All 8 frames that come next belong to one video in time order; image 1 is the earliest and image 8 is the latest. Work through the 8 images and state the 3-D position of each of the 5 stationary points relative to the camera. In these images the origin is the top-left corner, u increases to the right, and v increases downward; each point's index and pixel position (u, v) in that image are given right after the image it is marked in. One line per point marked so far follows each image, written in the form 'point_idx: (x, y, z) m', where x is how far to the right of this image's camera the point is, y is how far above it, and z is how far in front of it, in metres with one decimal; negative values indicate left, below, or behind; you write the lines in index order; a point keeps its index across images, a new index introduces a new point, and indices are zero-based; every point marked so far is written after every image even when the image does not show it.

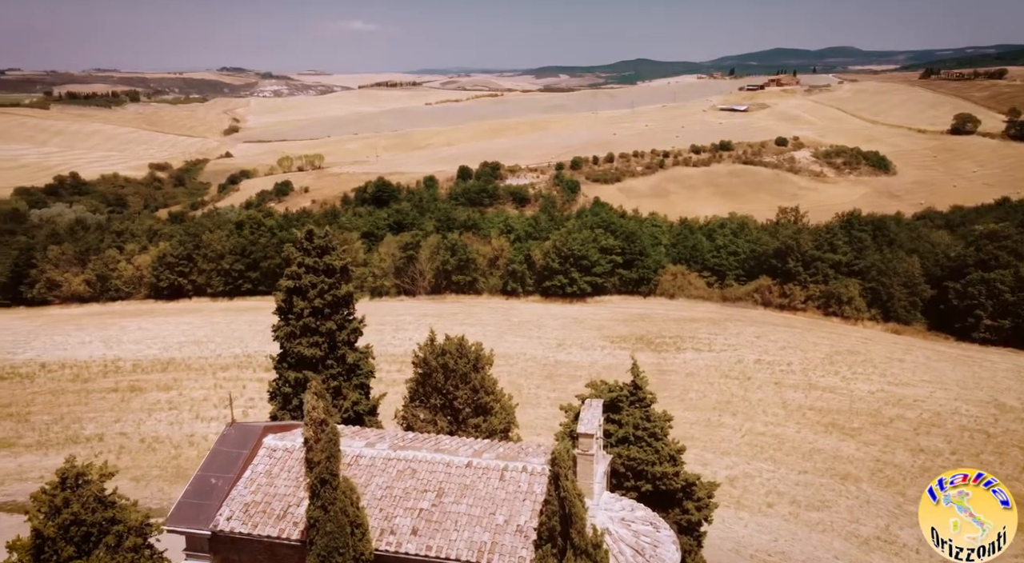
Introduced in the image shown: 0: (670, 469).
0: (+3.4, -4.3, +17.5) m
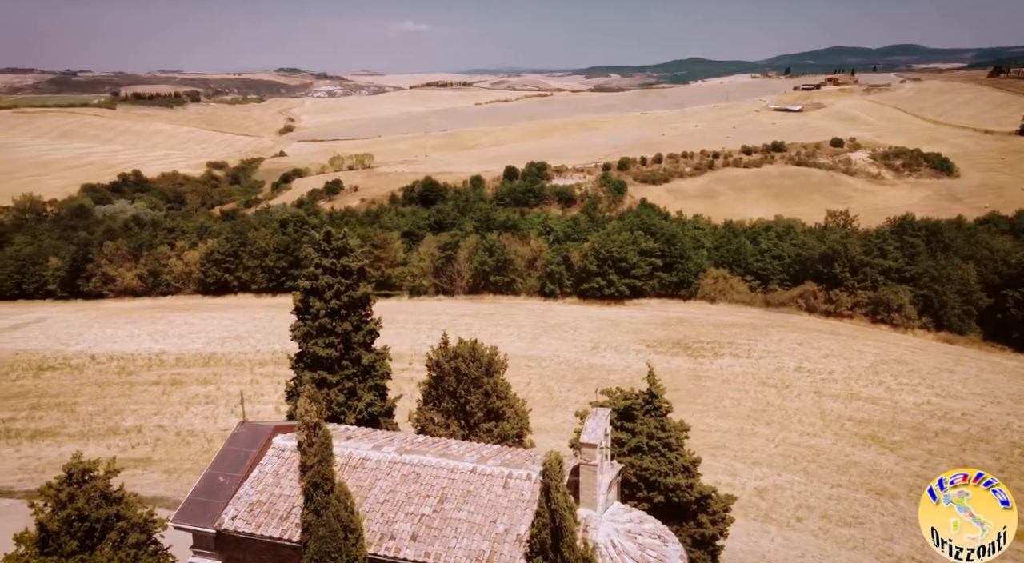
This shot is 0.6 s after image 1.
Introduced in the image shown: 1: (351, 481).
0: (+3.6, -4.5, +17.1) m
1: (-3.2, -3.9, +14.8) m
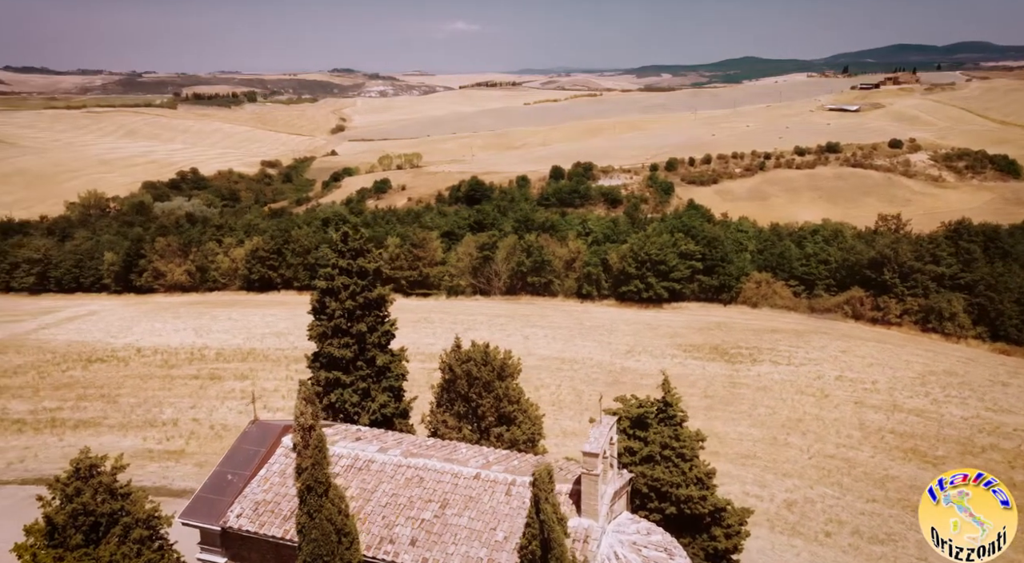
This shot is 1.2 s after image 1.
0: (+3.8, -4.6, +16.7) m
1: (-3.1, -3.9, +14.9) m
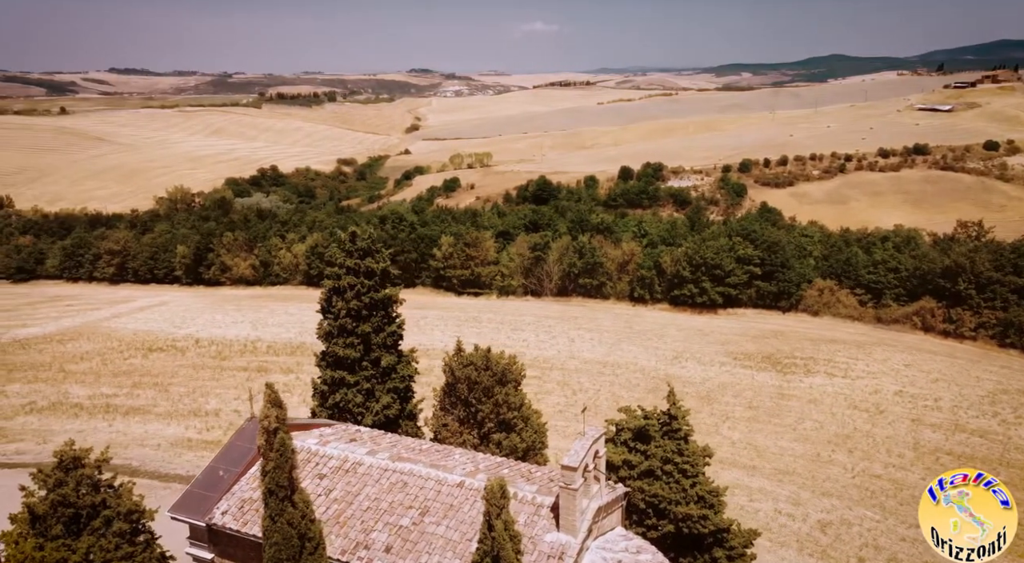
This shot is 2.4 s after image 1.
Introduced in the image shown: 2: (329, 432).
0: (+3.7, -4.8, +16.0) m
1: (-3.3, -3.9, +14.8) m
2: (-4.4, -3.4, +17.5) m
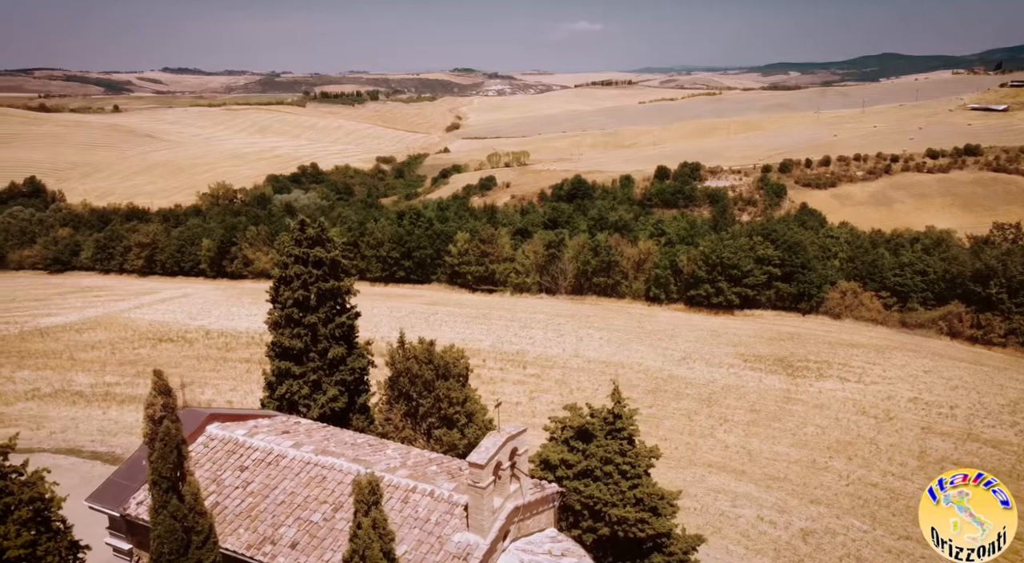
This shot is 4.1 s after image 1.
0: (+2.4, -4.6, +15.2) m
1: (-4.7, -3.7, +14.4) m
2: (-5.6, -3.2, +17.2) m
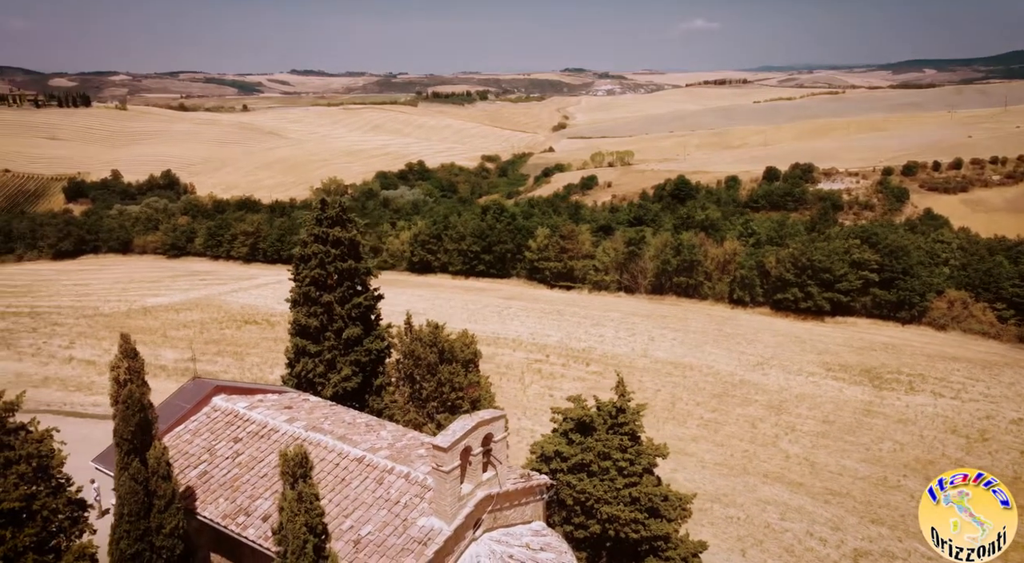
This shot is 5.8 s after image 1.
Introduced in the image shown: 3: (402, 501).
0: (+2.2, -4.4, +14.3) m
1: (-4.9, -3.2, +14.5) m
2: (-5.4, -2.6, +17.4) m
3: (-2.2, -4.2, +14.8) m
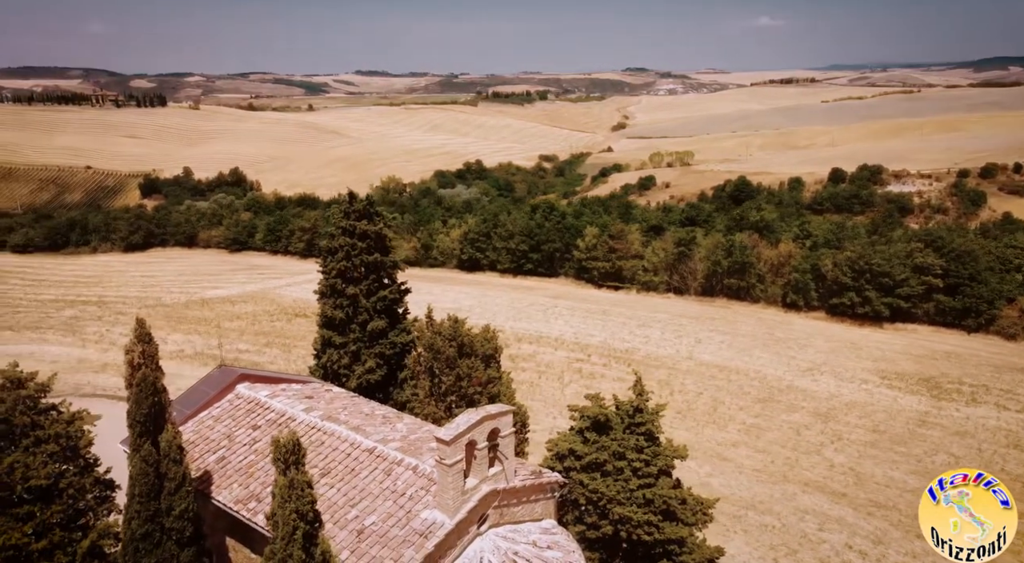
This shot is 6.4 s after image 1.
0: (+2.4, -4.3, +14.0) m
1: (-4.6, -3.0, +14.7) m
2: (-4.9, -2.4, +17.7) m
3: (-1.9, -4.1, +14.8) m
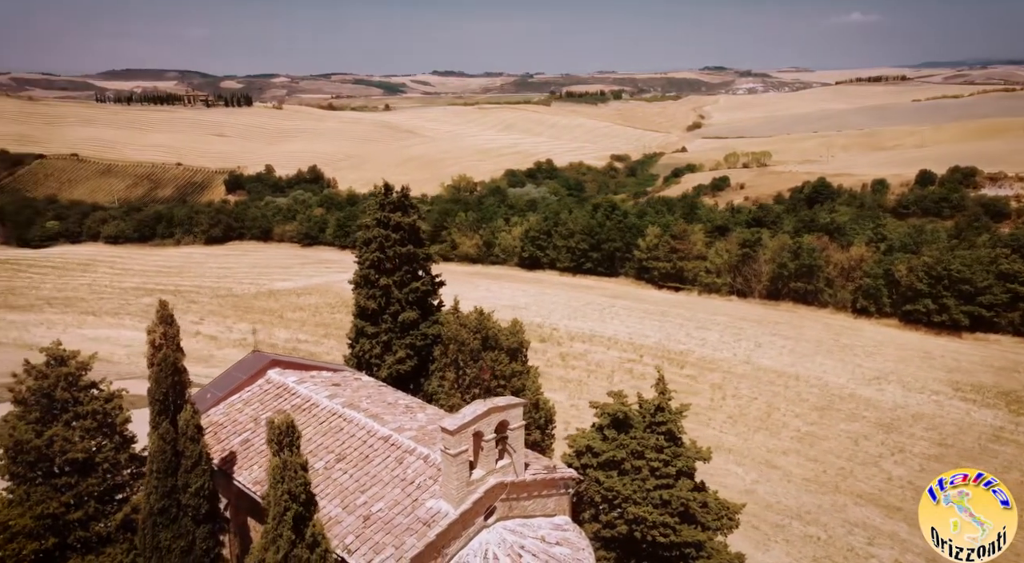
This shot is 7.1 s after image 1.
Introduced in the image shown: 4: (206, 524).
0: (+2.7, -4.2, +13.6) m
1: (-4.2, -2.7, +15.0) m
2: (-4.2, -2.2, +17.9) m
3: (-1.6, -3.9, +14.8) m
4: (-6.3, -5.1, +16.1) m
